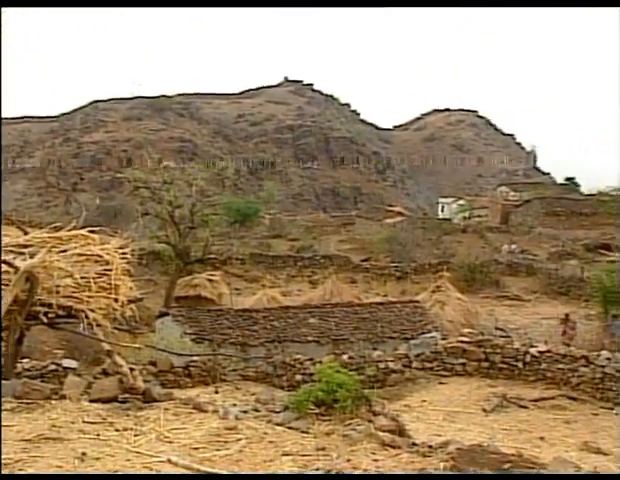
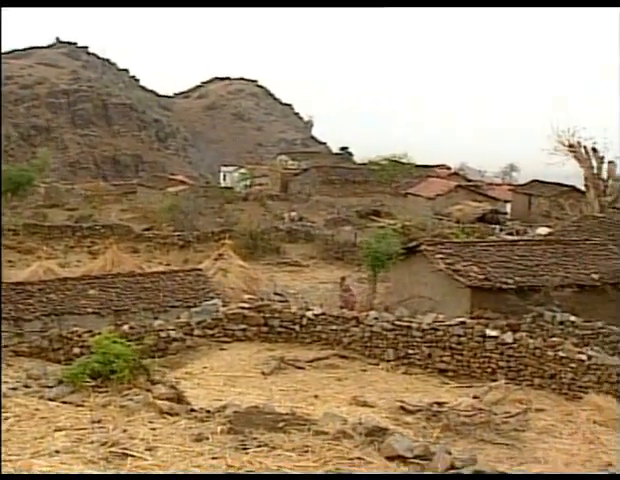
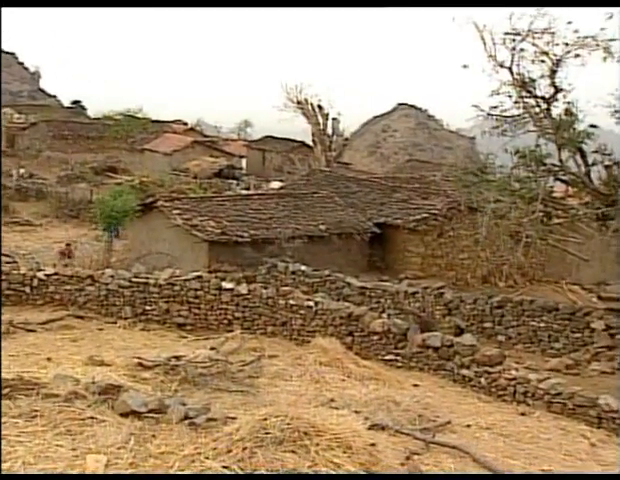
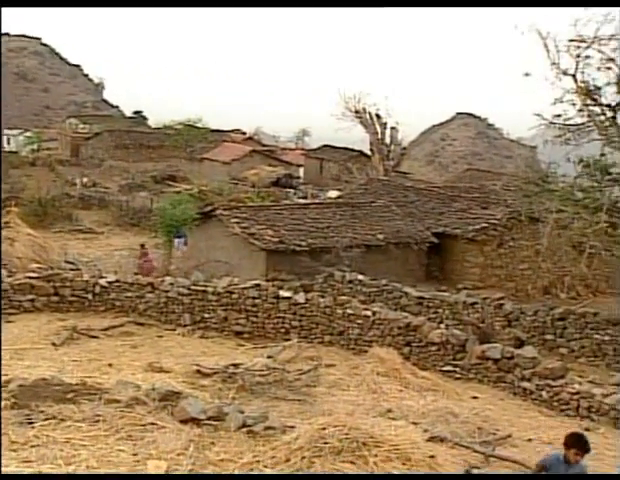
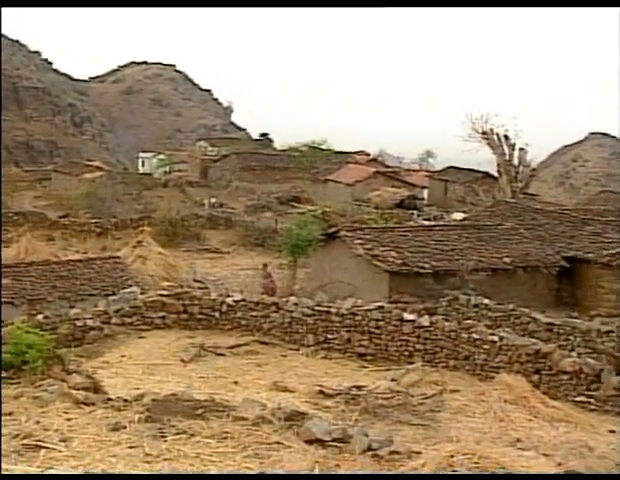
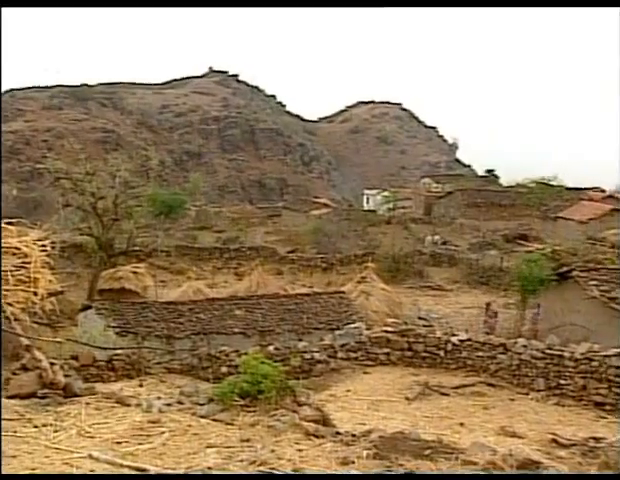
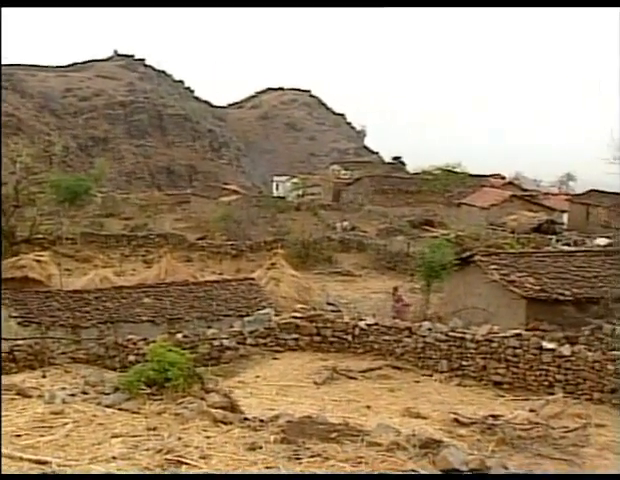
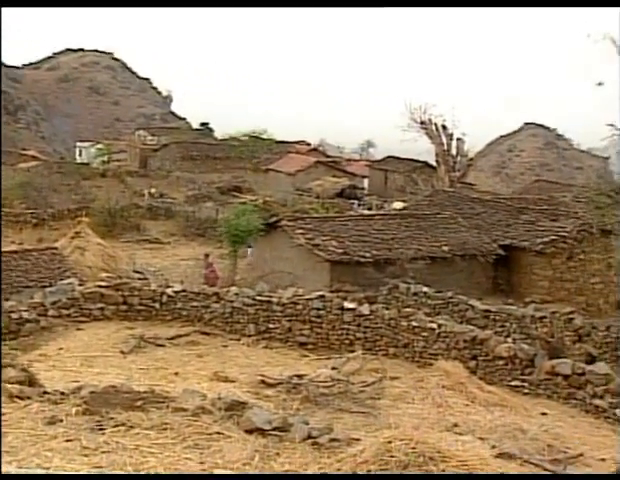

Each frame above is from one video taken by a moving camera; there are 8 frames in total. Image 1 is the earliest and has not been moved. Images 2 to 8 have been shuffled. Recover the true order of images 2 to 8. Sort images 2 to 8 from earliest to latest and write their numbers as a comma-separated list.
6, 7, 2, 5, 8, 4, 3
